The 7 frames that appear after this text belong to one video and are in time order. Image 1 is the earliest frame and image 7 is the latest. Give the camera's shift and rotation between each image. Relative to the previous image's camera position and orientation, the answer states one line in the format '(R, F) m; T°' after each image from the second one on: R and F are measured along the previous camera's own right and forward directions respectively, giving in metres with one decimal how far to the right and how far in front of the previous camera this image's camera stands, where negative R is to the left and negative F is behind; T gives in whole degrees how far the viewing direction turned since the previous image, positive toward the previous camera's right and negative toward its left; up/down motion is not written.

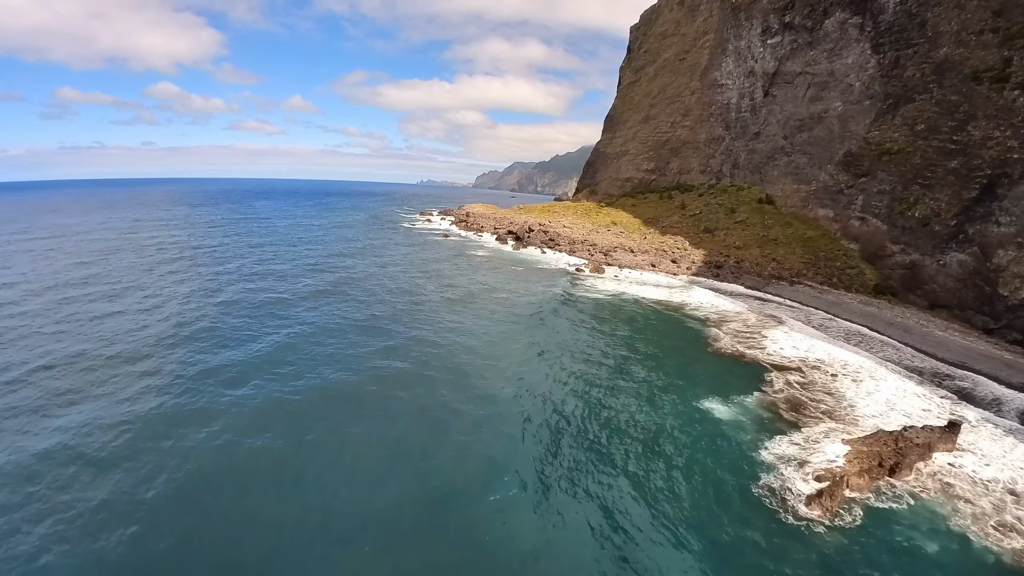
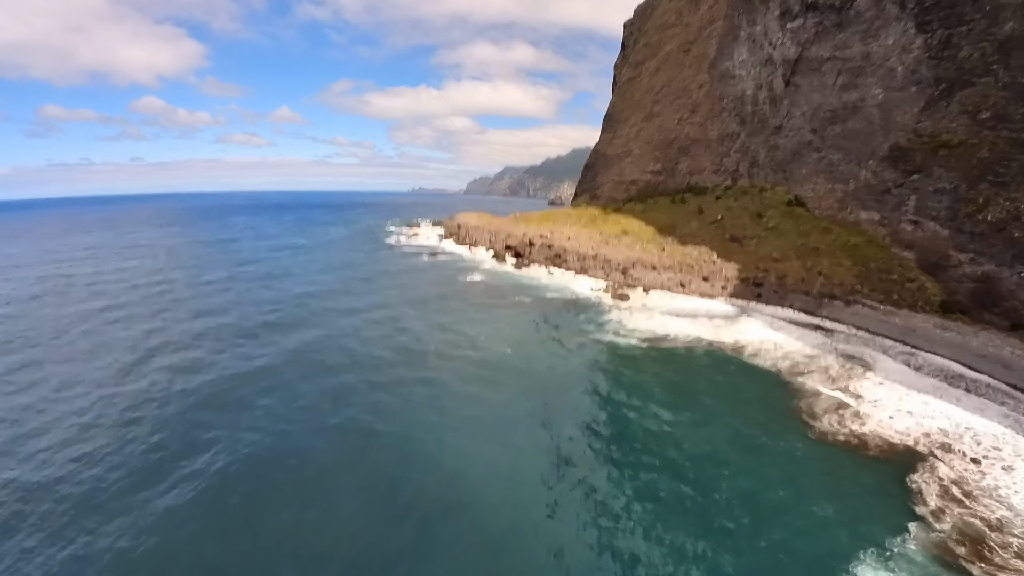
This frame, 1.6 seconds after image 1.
(-0.4, +4.9) m; 0°
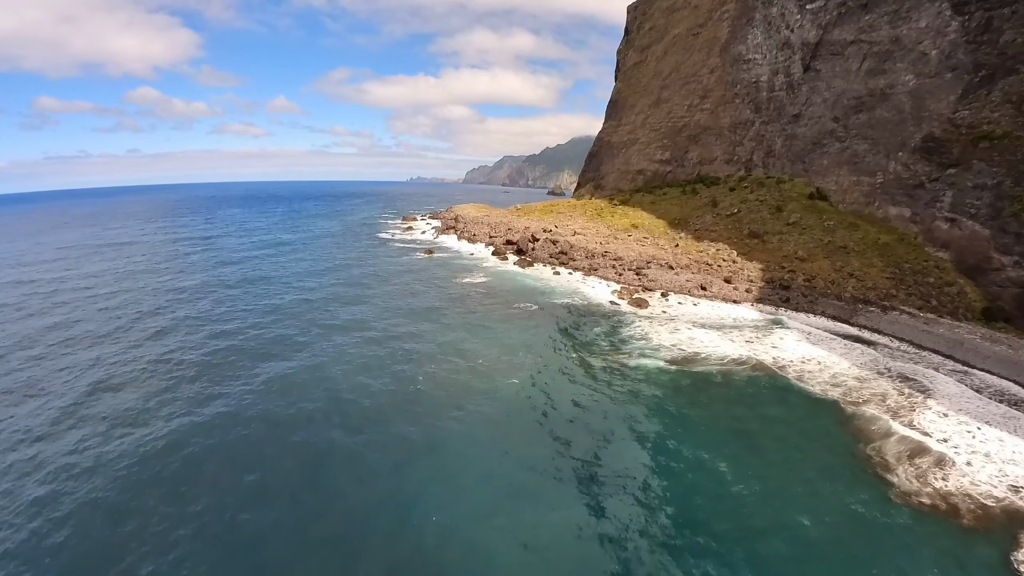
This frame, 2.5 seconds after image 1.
(-0.3, +2.4) m; 0°
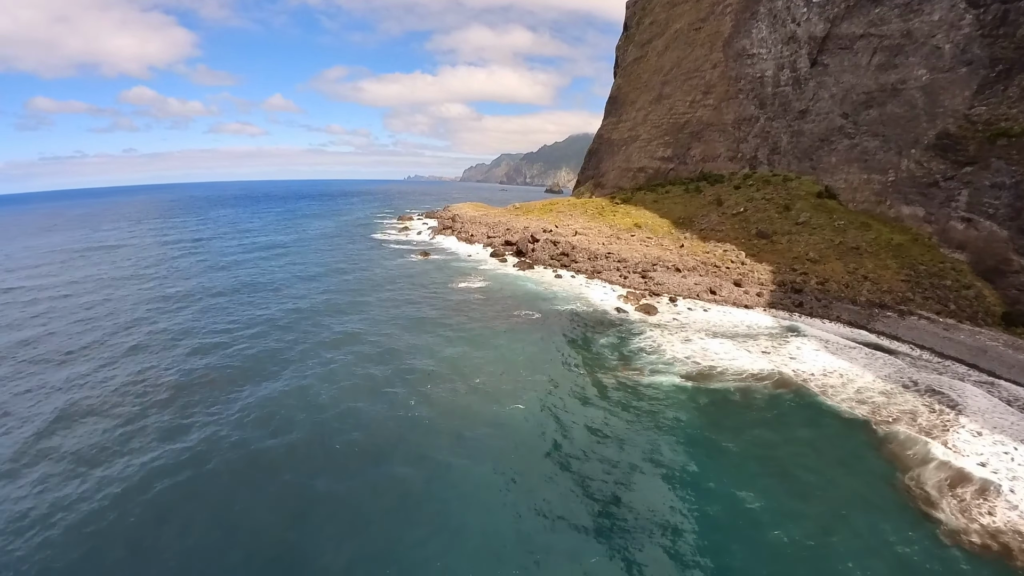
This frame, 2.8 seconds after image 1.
(-0.1, +1.1) m; 0°
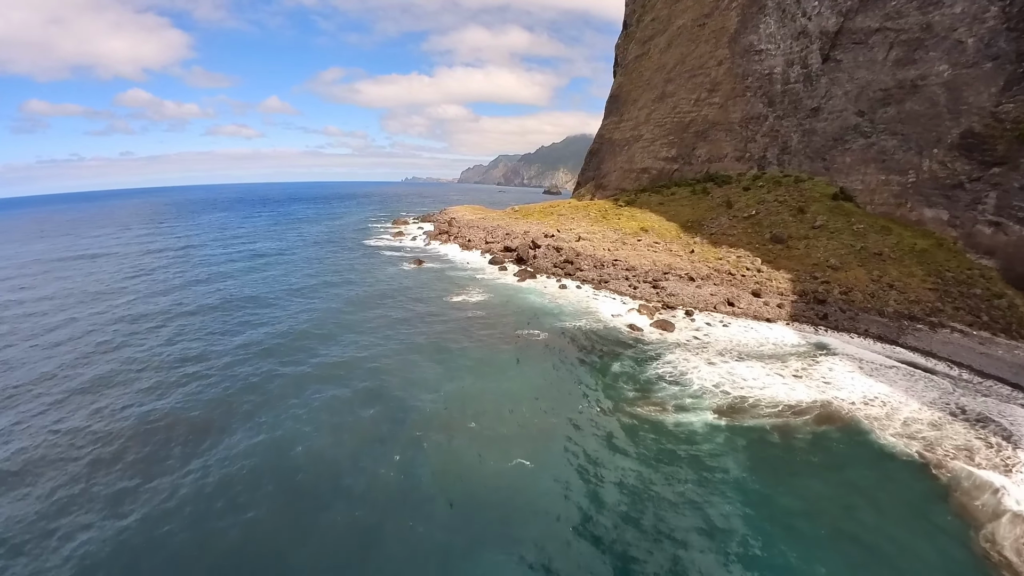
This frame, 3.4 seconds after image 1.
(-0.1, +1.7) m; 0°
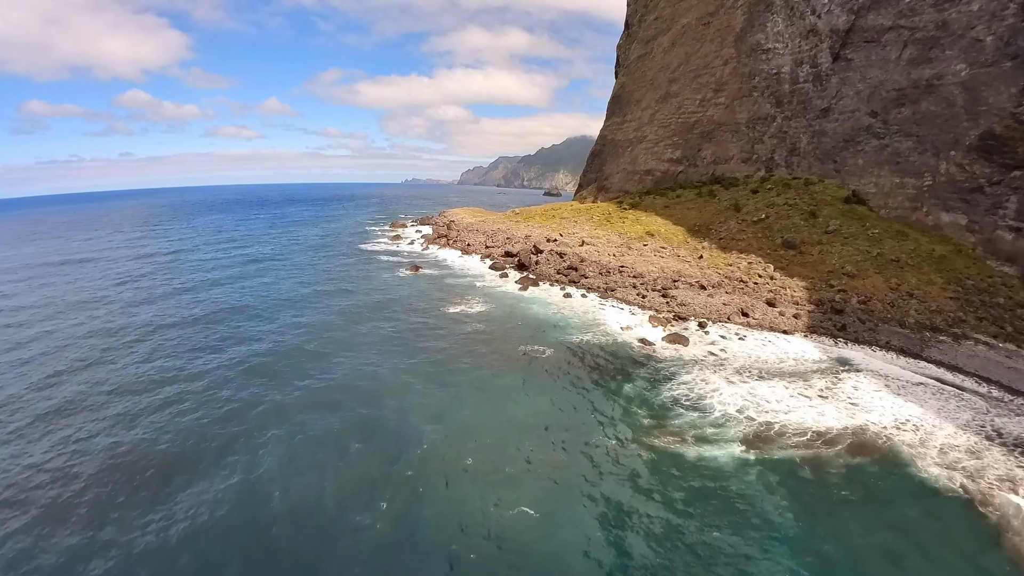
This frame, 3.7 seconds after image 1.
(-0.1, +1.1) m; 0°
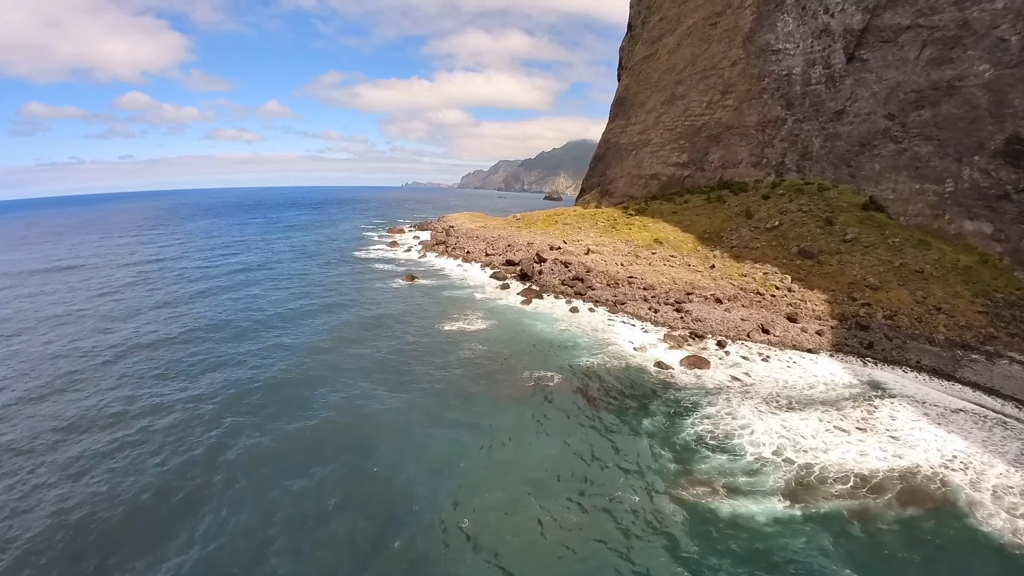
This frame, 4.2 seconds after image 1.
(-0.1, +1.4) m; 0°
